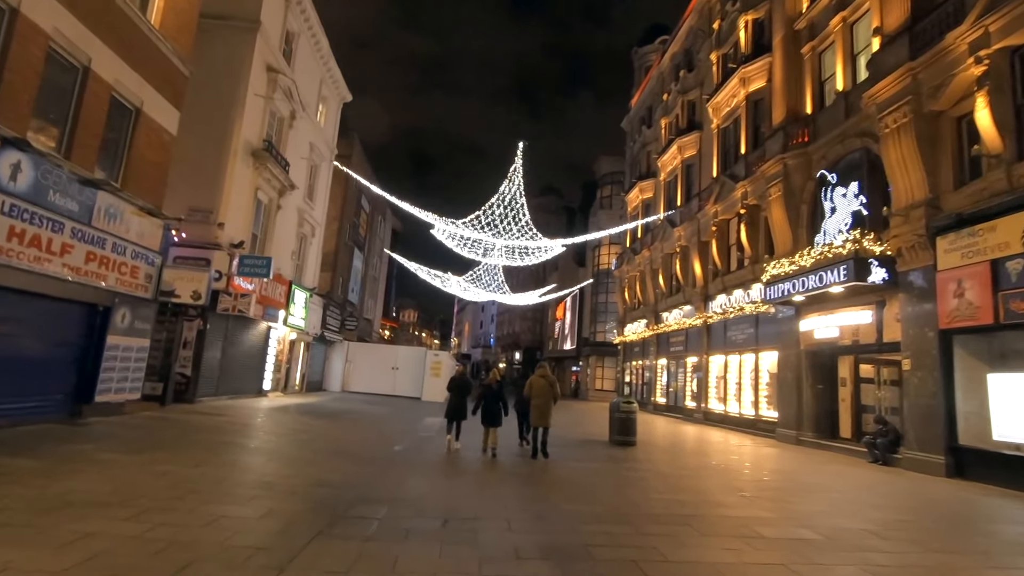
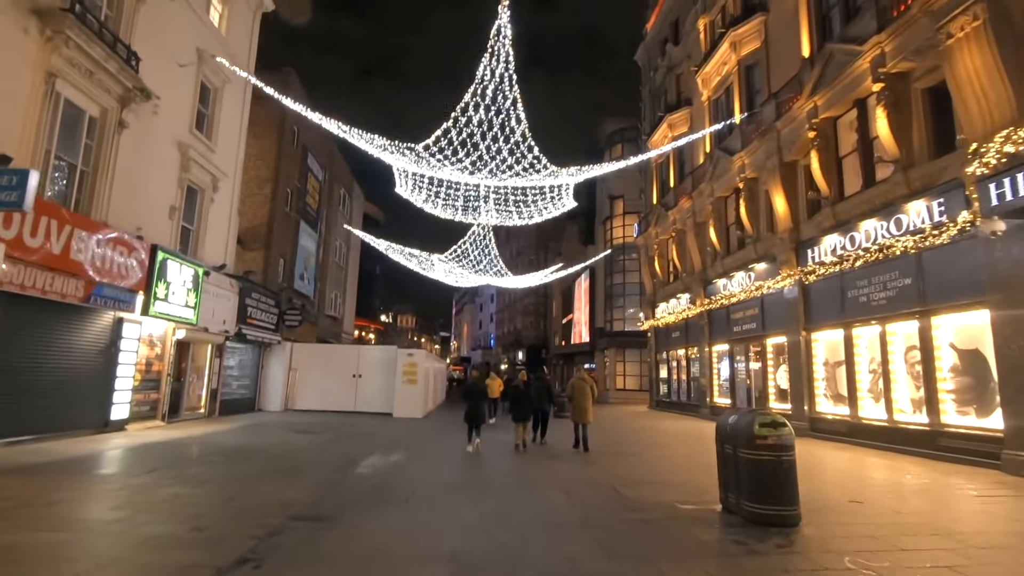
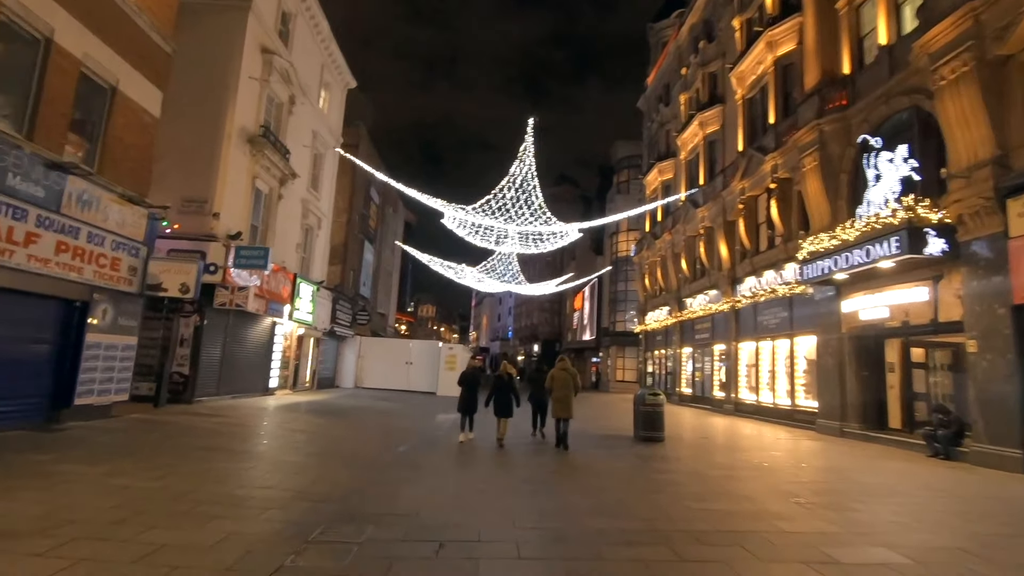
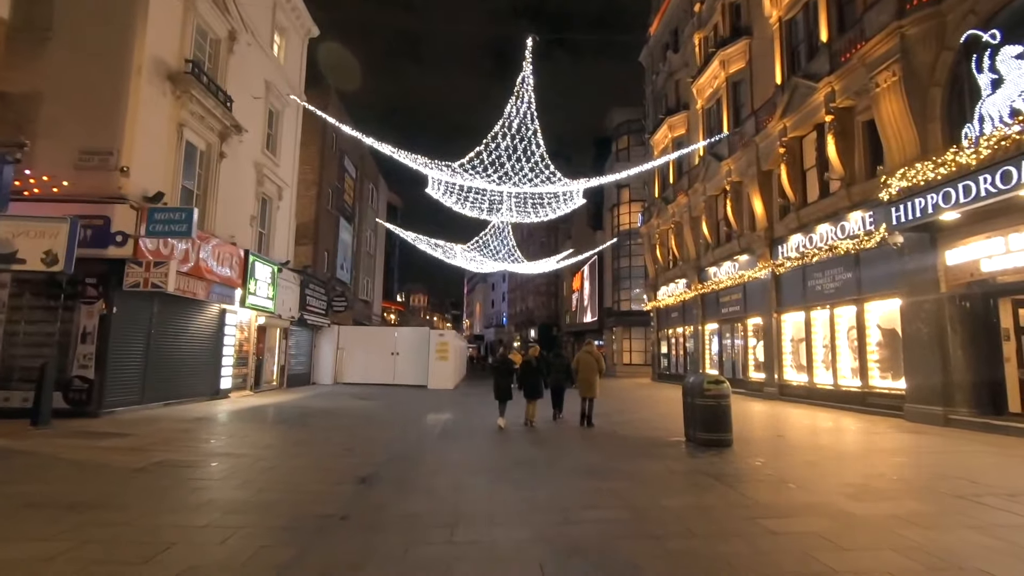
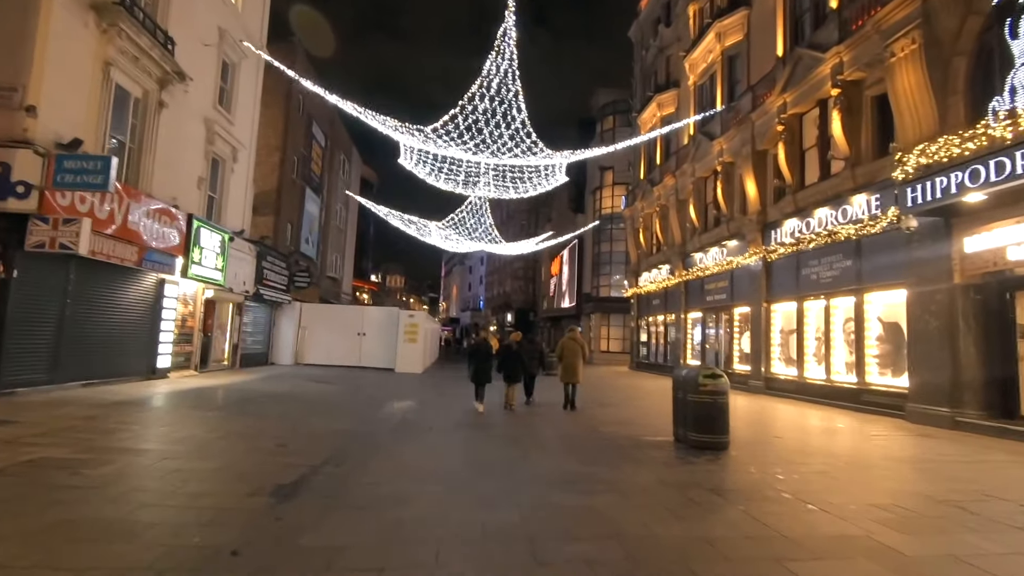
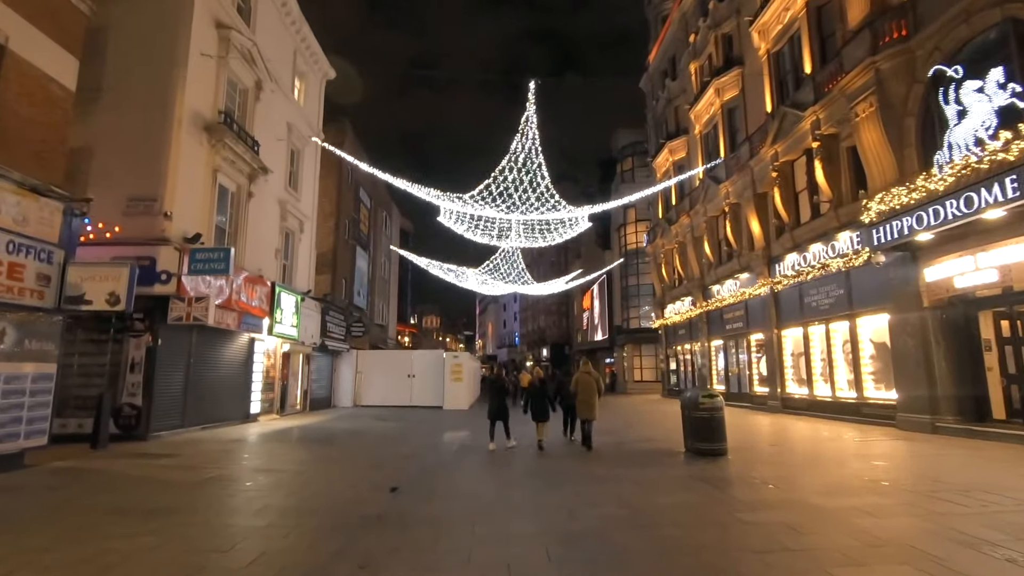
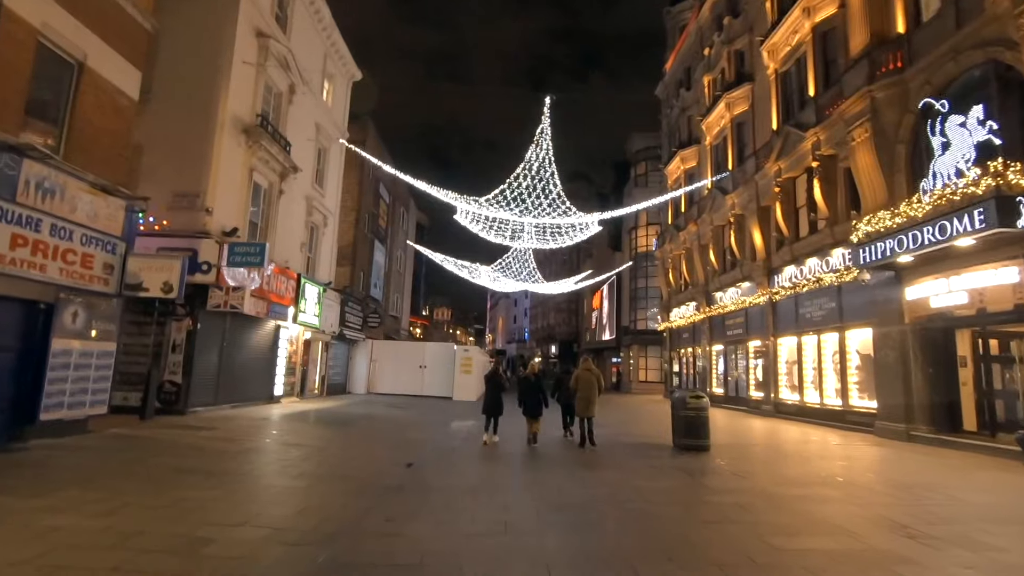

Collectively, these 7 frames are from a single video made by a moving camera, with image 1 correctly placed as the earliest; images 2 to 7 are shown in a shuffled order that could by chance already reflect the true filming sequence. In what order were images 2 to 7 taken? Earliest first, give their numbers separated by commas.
3, 7, 6, 4, 5, 2
